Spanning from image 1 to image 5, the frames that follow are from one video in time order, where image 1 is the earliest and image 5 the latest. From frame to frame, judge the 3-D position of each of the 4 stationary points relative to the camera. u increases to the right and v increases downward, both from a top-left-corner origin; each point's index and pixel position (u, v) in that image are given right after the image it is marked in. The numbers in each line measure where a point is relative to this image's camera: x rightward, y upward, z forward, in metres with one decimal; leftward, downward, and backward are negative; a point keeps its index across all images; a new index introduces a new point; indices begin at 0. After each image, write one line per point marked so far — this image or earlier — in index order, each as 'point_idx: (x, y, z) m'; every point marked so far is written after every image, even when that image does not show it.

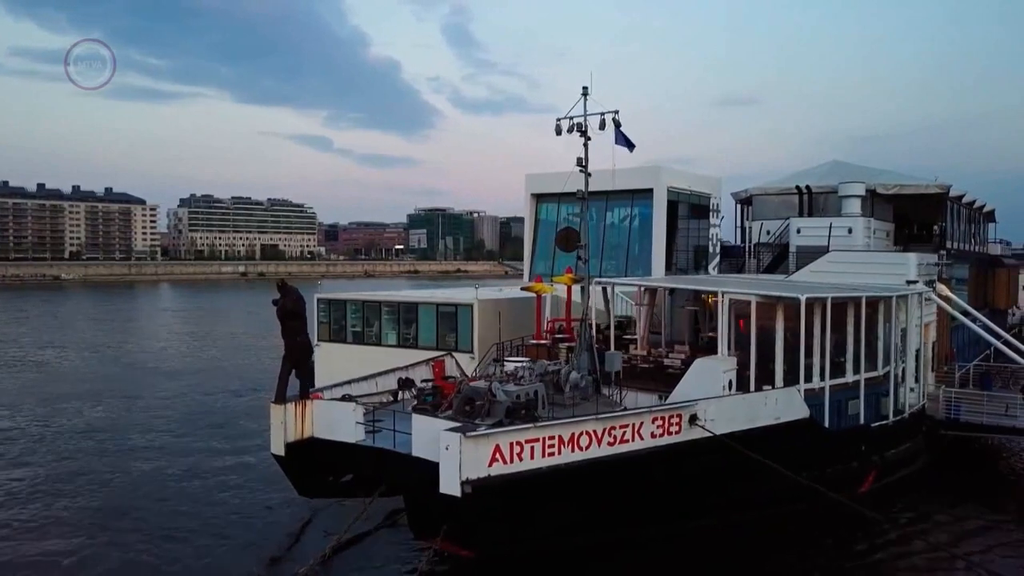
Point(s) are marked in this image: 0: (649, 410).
0: (+1.8, -1.6, +10.7) m
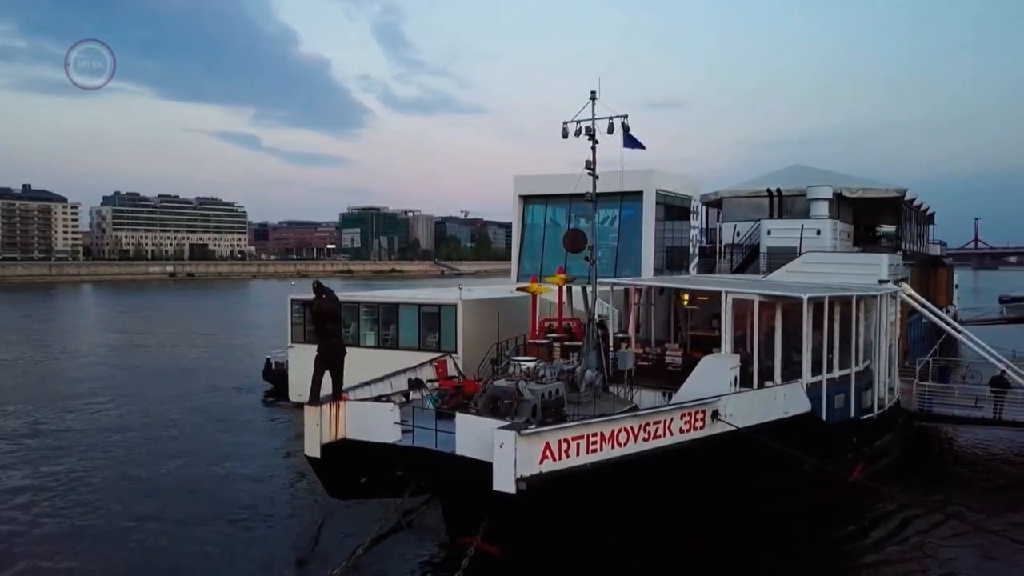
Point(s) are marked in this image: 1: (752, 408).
0: (+2.3, -1.6, +11.0) m
1: (+3.6, -1.8, +12.4) m
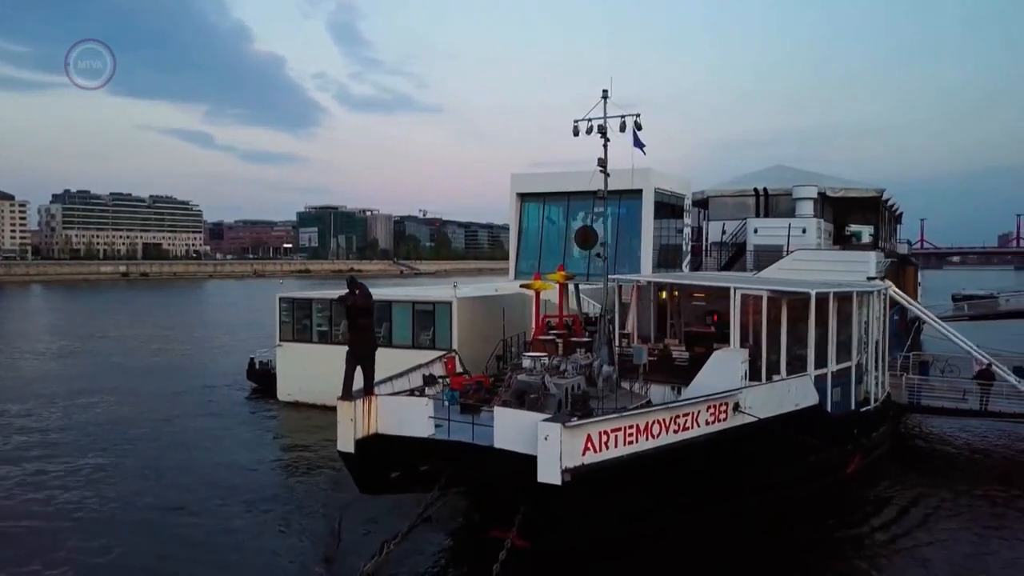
0: (+2.6, -1.5, +11.3) m
1: (+4.0, -1.7, +12.7) m
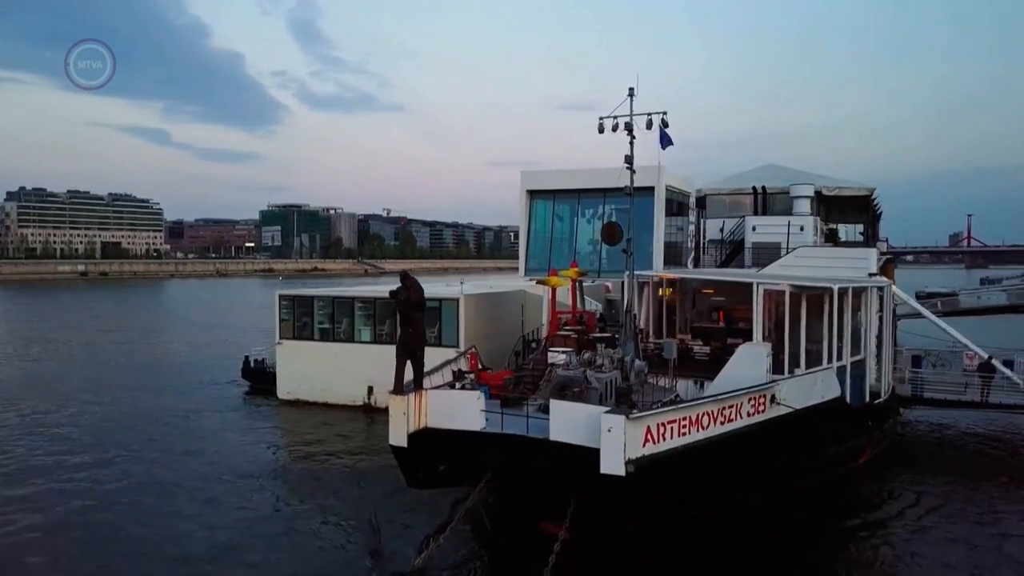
0: (+3.3, -1.4, +11.5) m
1: (+4.5, -1.7, +13.0) m
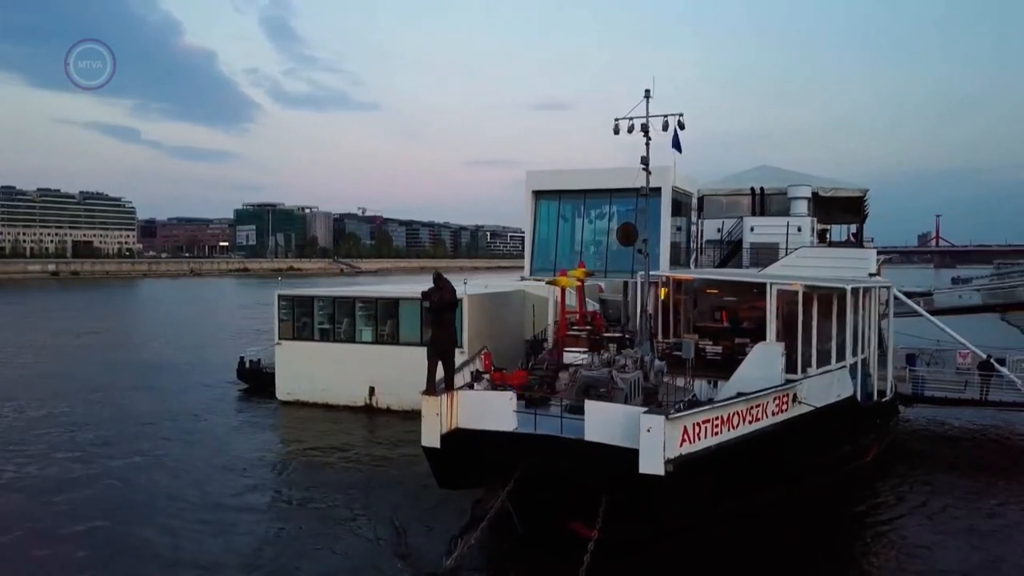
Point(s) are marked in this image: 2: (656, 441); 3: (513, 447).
0: (+3.7, -1.5, +11.6) m
1: (+4.9, -1.7, +13.2) m
2: (+1.6, -1.8, +9.4) m
3: (0.0, -2.1, +10.7) m
